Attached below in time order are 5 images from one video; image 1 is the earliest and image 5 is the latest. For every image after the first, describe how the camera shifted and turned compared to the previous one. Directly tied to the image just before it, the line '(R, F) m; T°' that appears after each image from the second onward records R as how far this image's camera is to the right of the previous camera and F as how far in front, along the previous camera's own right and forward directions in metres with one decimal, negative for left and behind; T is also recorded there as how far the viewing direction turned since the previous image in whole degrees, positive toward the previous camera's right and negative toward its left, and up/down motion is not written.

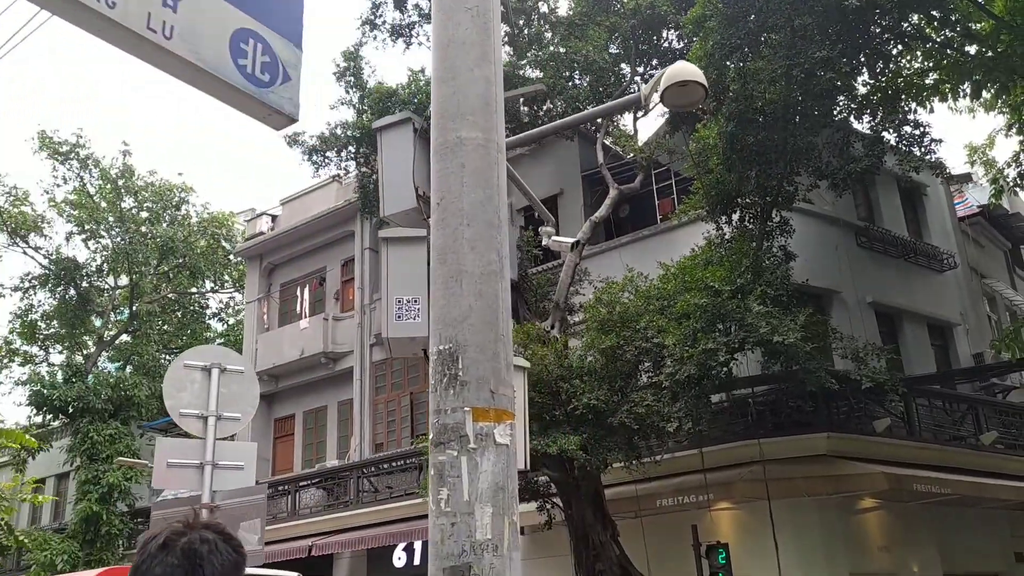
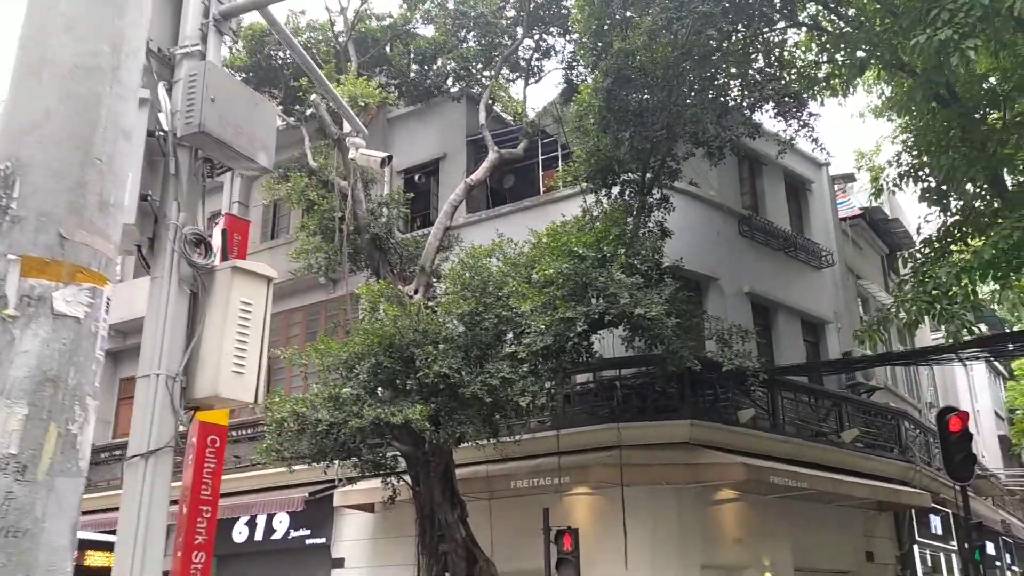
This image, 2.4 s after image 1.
(+0.6, +0.8) m; +6°
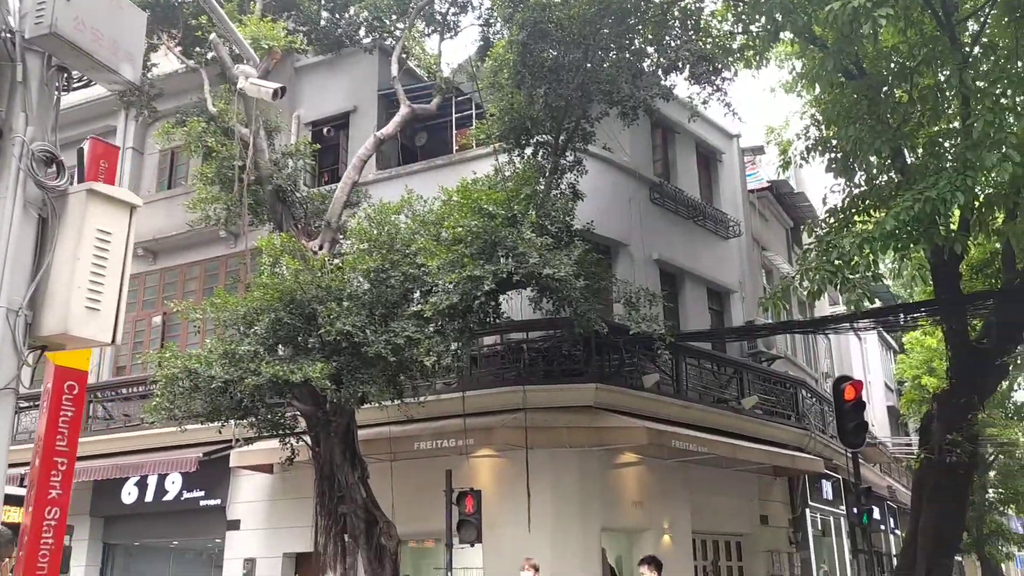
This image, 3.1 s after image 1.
(+0.1, +0.2) m; +6°
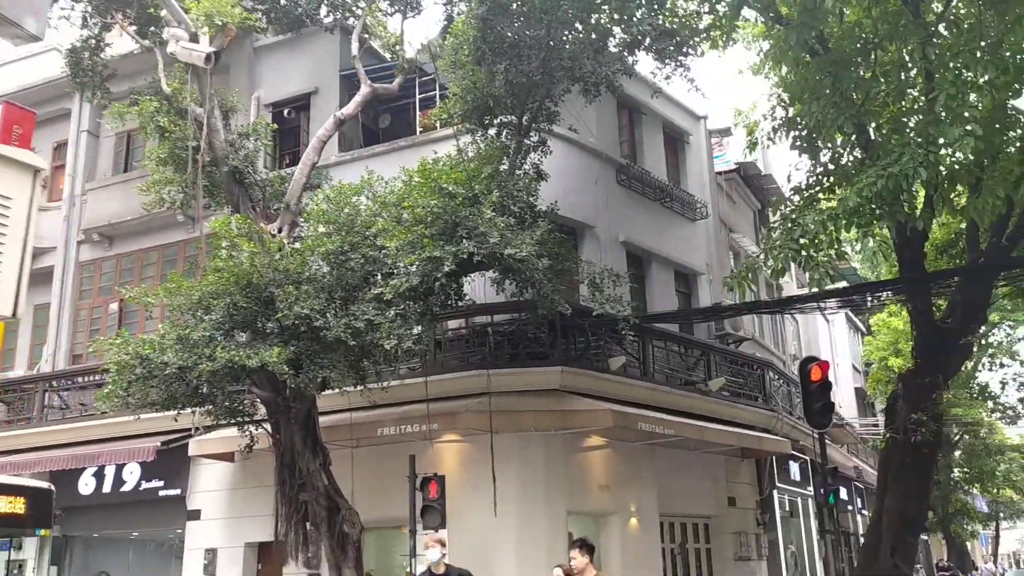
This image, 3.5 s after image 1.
(+0.1, +0.2) m; +2°
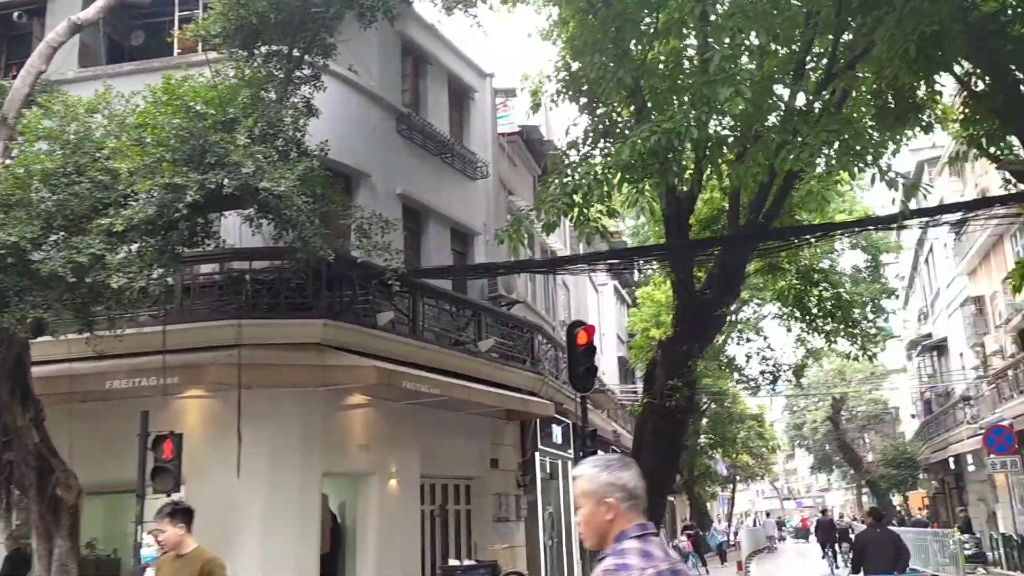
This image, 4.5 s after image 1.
(+0.3, +0.5) m; +14°
